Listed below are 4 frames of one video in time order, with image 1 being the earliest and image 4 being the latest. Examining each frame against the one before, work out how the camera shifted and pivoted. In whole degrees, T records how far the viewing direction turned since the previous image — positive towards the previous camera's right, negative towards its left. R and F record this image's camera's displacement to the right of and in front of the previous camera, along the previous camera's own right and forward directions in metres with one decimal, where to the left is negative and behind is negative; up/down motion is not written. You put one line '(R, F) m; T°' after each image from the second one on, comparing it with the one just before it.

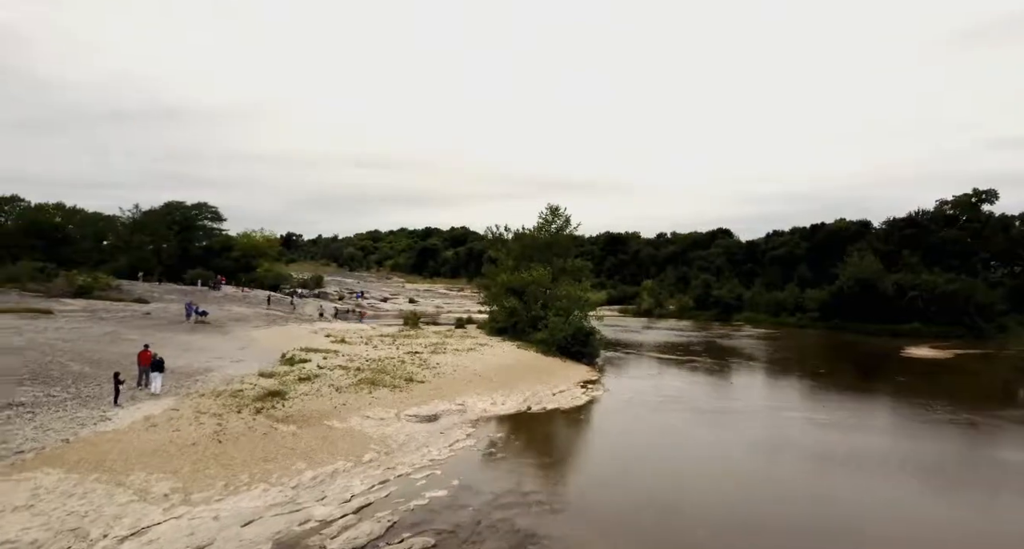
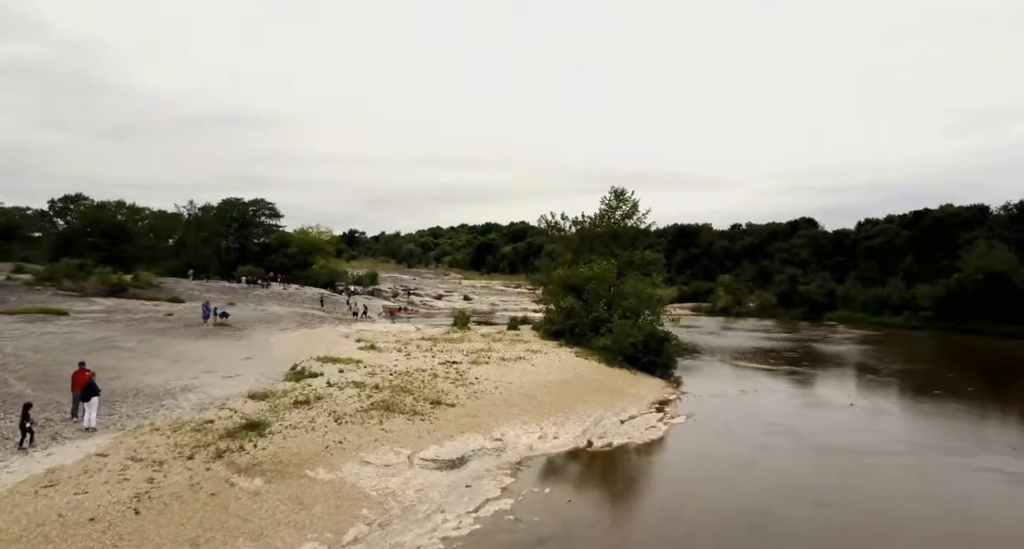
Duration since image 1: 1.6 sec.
(+0.2, +4.6) m; -6°
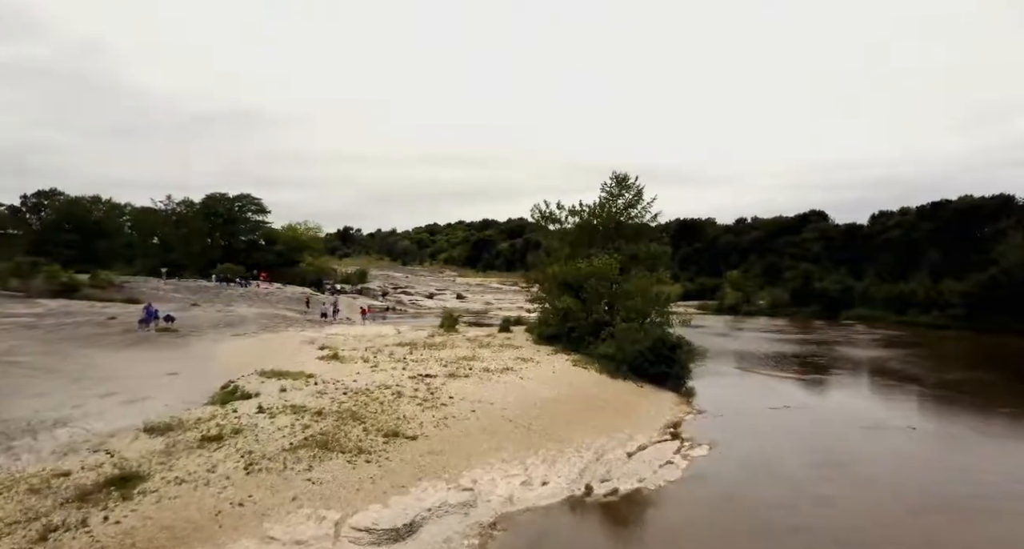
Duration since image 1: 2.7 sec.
(+0.5, +3.5) m; 0°
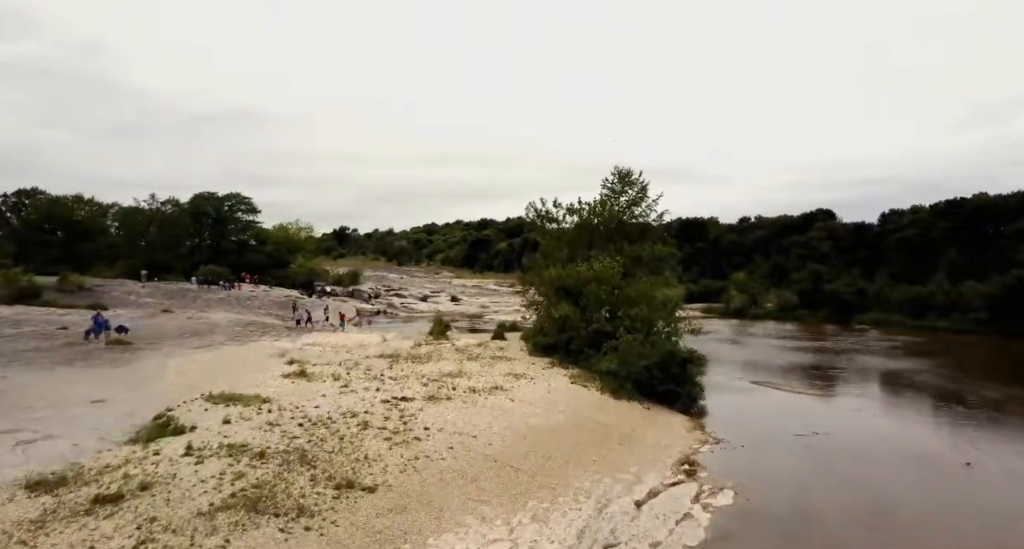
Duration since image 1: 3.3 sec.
(+0.3, +2.4) m; 0°
